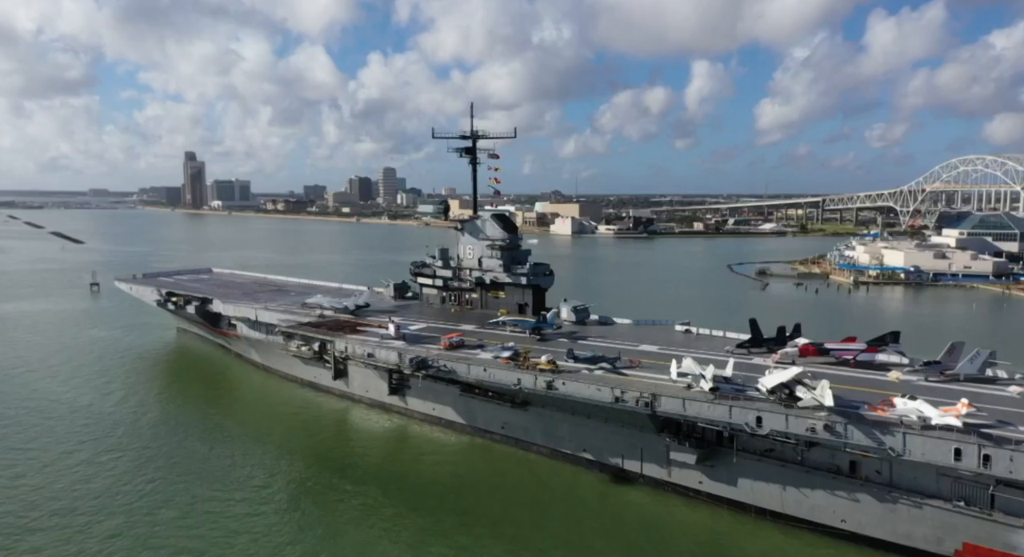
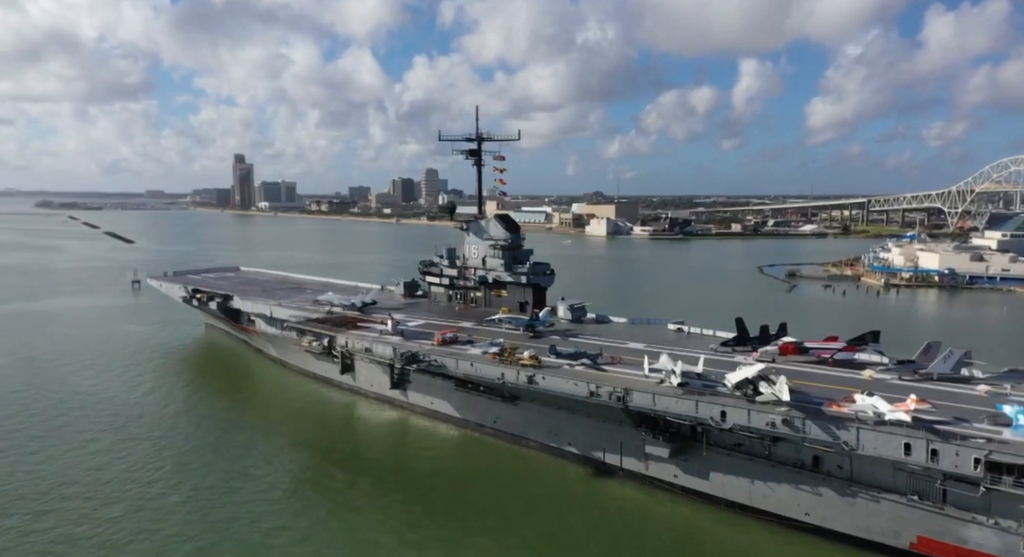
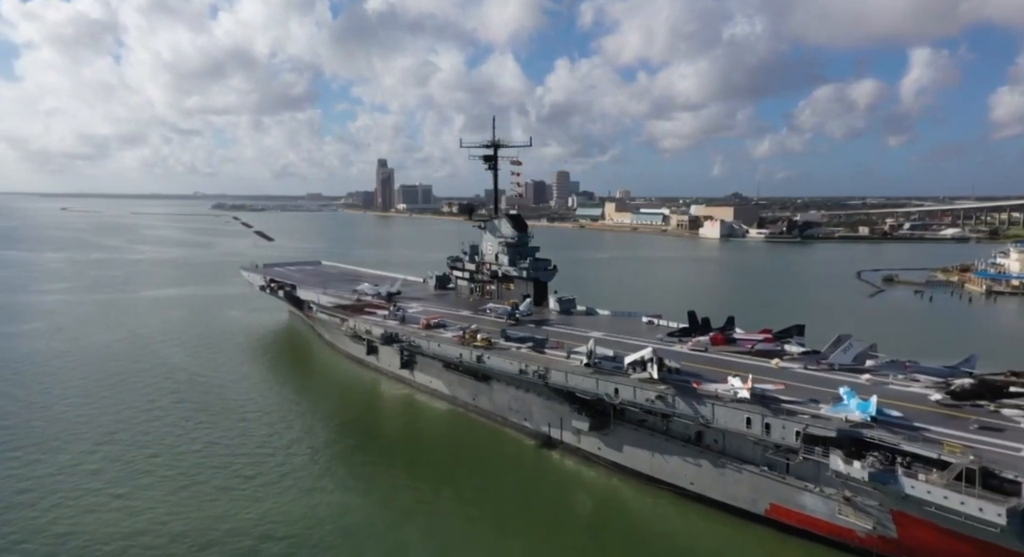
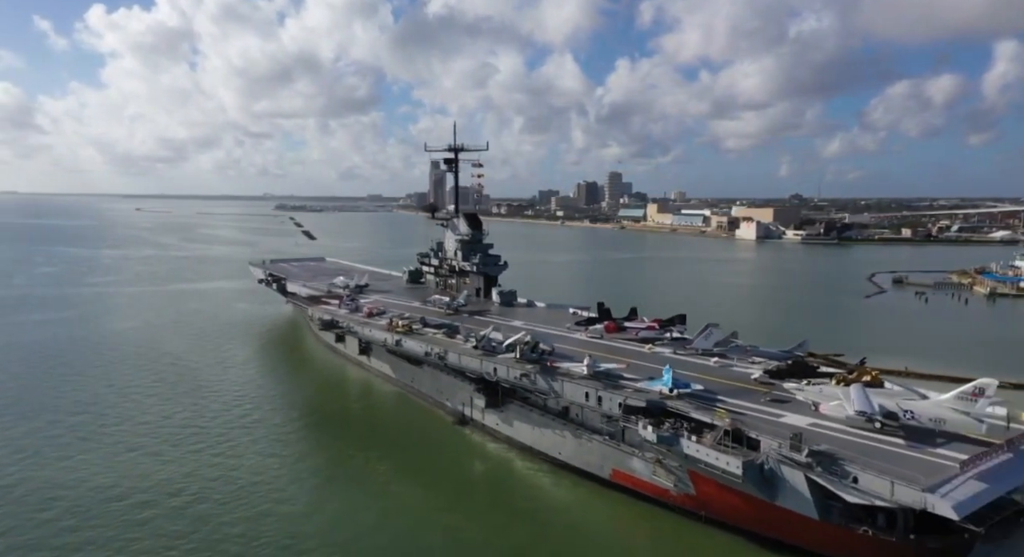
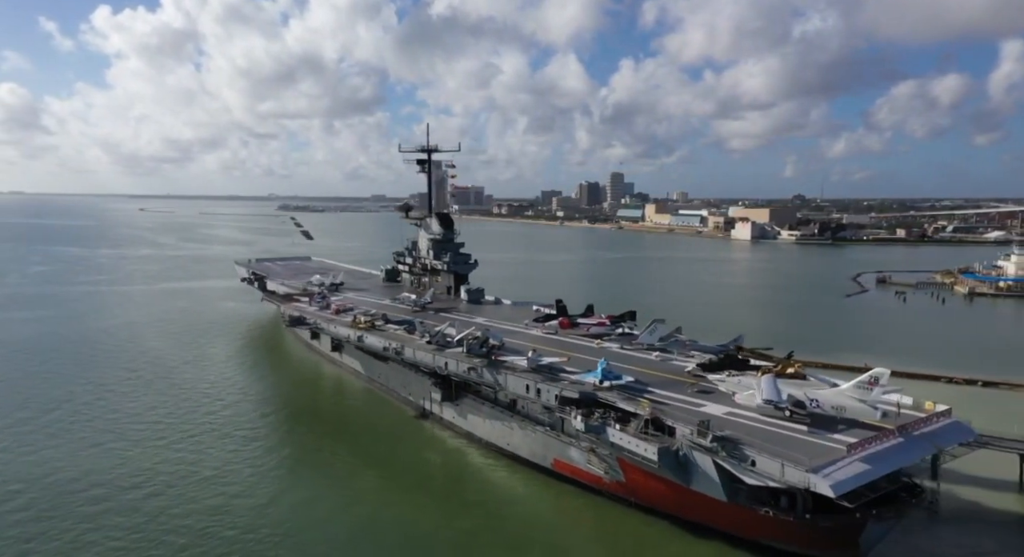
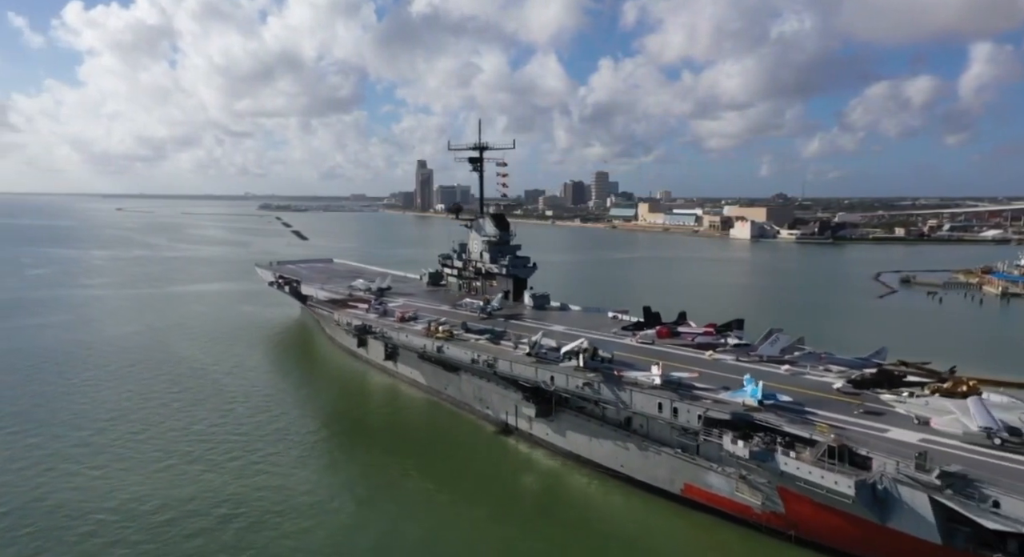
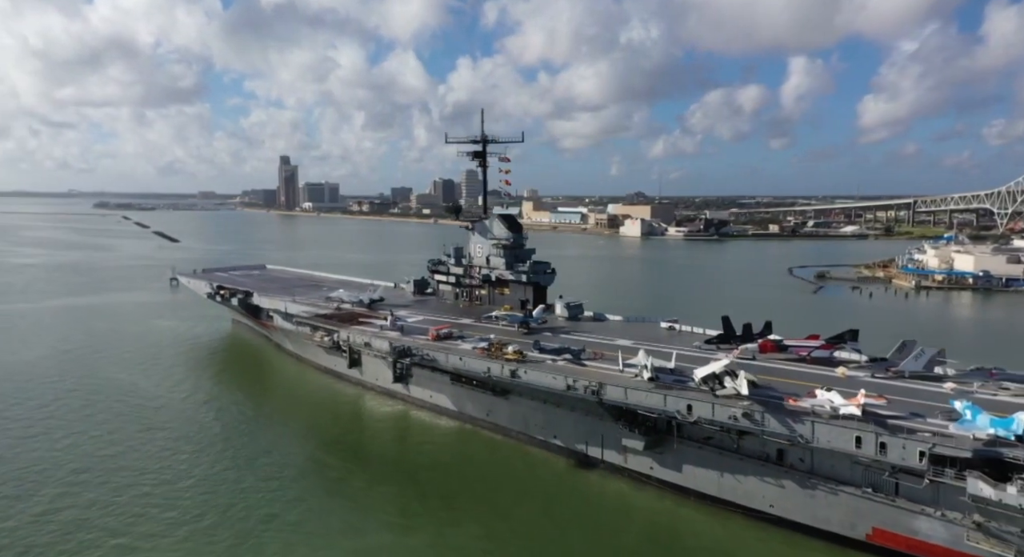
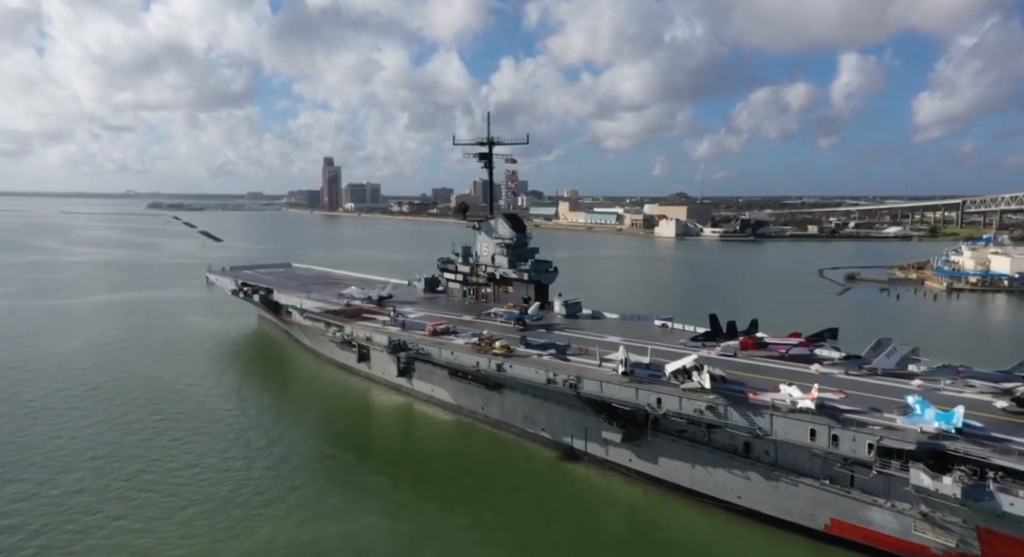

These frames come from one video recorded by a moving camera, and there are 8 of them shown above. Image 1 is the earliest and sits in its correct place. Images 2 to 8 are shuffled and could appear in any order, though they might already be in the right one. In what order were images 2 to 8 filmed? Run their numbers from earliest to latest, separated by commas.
2, 7, 8, 3, 6, 4, 5
